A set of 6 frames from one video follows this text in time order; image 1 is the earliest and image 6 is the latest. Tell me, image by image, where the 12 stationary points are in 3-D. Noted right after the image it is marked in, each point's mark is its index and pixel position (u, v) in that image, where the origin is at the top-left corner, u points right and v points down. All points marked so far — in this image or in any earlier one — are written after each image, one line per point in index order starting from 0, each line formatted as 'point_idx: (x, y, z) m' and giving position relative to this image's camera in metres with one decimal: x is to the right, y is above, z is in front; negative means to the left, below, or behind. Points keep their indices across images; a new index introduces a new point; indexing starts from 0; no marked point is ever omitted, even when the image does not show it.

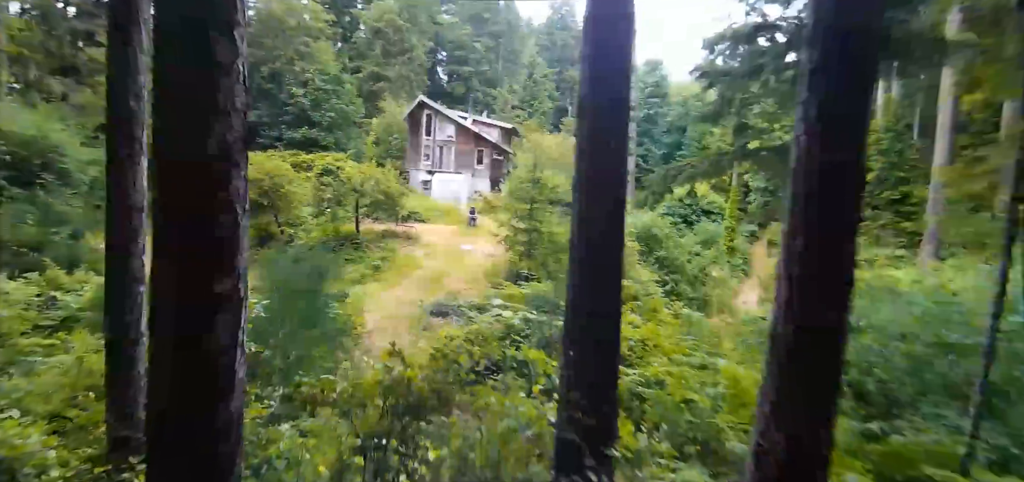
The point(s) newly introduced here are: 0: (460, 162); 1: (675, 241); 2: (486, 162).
0: (-1.2, +1.9, +12.2) m
1: (+3.6, +0.1, +11.5) m
2: (-0.6, +1.9, +12.0) m
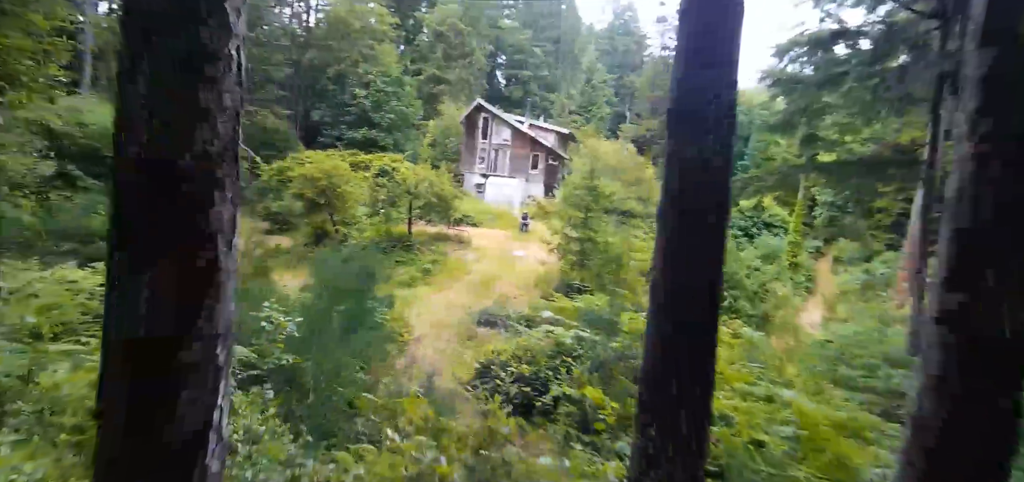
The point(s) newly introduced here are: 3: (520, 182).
0: (+0.1, +1.8, +12.1) m
1: (+4.7, -0.2, +10.9) m
2: (+0.7, +1.7, +11.8) m
3: (+0.2, +1.4, +12.1) m
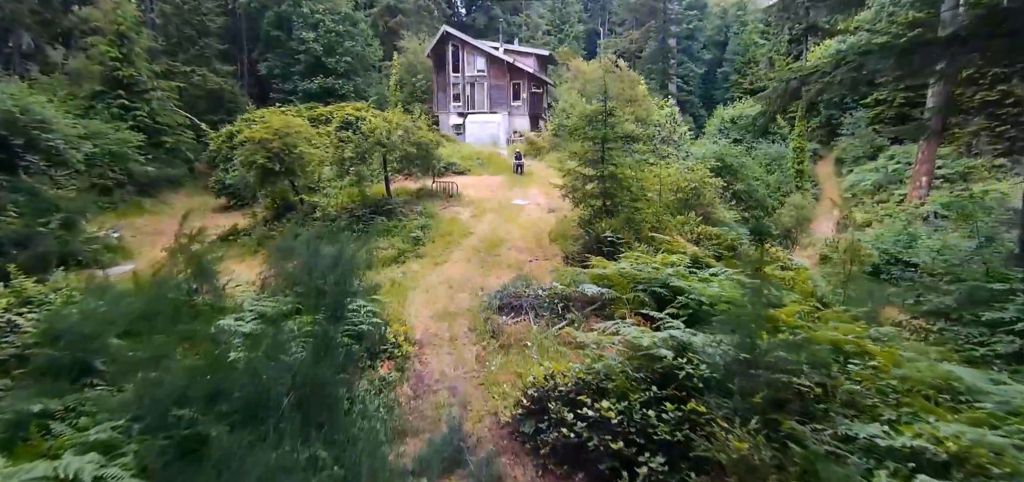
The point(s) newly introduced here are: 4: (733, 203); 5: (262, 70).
0: (-0.3, +3.0, +10.7) m
1: (+4.6, +1.4, +9.8) m
2: (+0.3, +3.0, +10.4) m
3: (-0.2, +2.6, +10.7) m
4: (+4.0, +0.7, +9.0) m
5: (-7.3, +5.0, +14.8) m
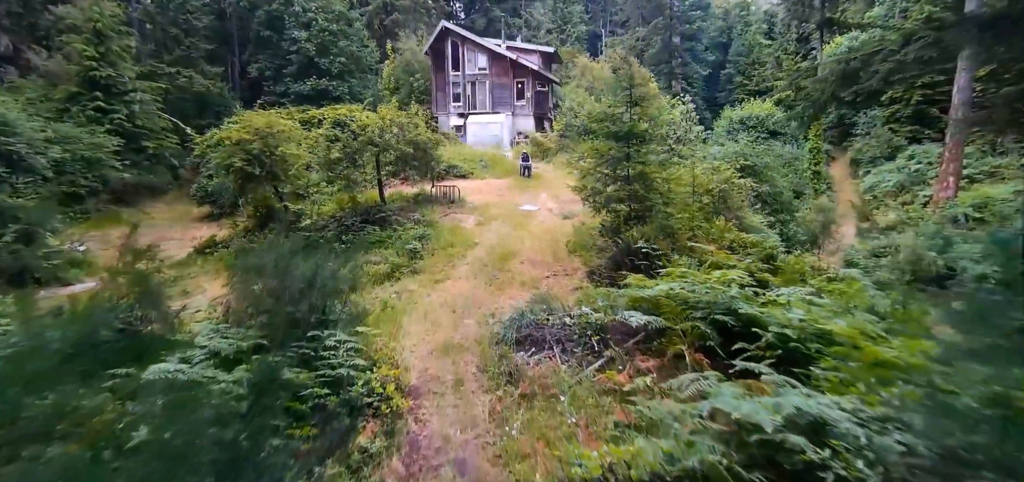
0: (-0.3, +2.8, +10.0) m
1: (+4.6, +1.3, +9.1) m
2: (+0.3, +2.8, +9.7) m
3: (-0.1, +2.5, +10.0) m
4: (+4.1, +0.6, +8.3) m
5: (-7.3, +4.7, +14.1) m
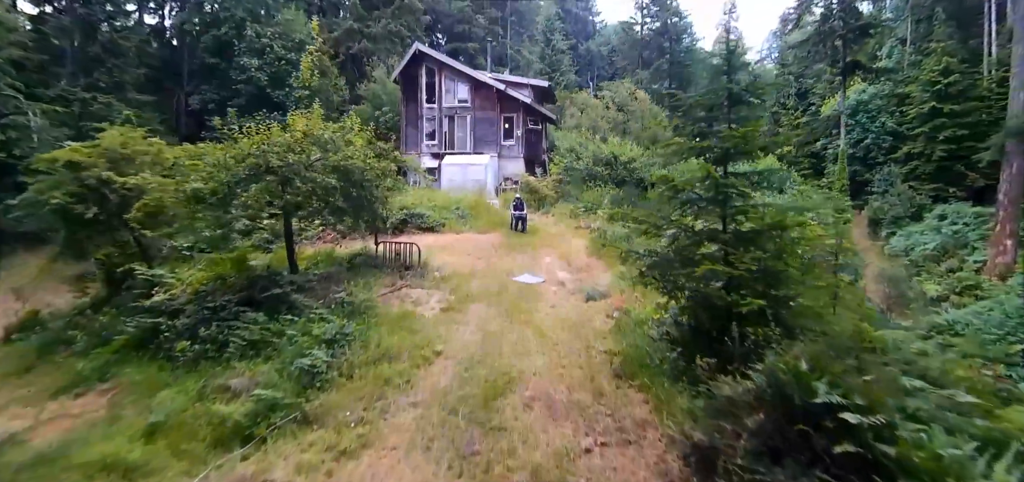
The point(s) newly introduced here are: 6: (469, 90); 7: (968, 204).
0: (-0.5, +1.7, +8.1) m
1: (+4.4, +0.2, +7.3) m
2: (+0.1, +1.7, +7.8) m
3: (-0.3, +1.4, +8.1) m
4: (+3.9, -0.4, +6.4) m
5: (-7.6, +3.3, +12.1) m
6: (-1.3, +4.6, +16.0) m
7: (+11.0, +0.9, +12.1) m
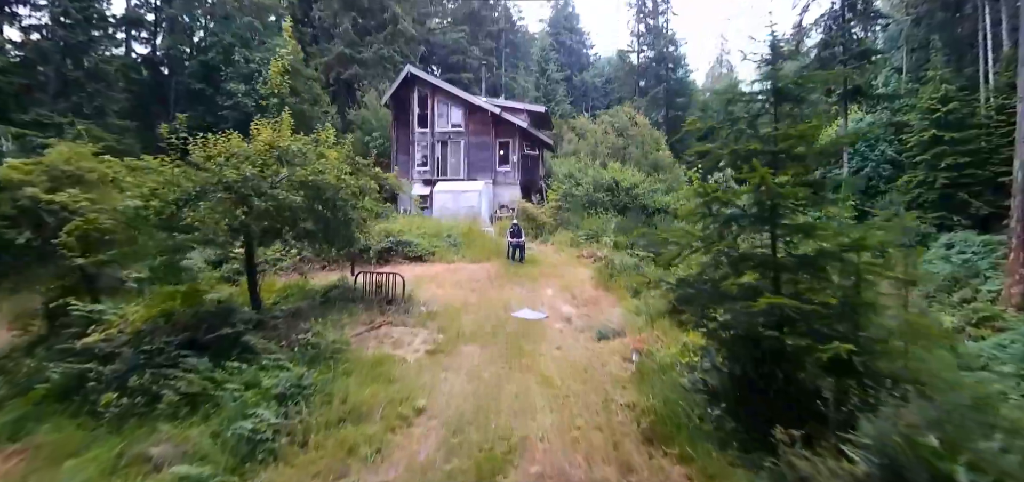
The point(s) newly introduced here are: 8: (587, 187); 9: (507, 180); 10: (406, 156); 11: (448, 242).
0: (-0.5, +1.2, +7.7) m
1: (+4.4, -0.2, +6.8) m
2: (+0.1, +1.3, +7.5) m
3: (-0.4, +0.9, +7.7) m
4: (+3.9, -0.8, +5.9) m
5: (-7.7, +2.6, +11.7) m
6: (-1.5, +3.7, +15.8) m
7: (+10.9, +0.2, +11.8) m
8: (+1.9, +1.4, +13.3) m
9: (-0.2, +1.9, +16.1) m
10: (-3.3, +2.5, +16.5) m
11: (-1.3, -0.1, +10.9) m
